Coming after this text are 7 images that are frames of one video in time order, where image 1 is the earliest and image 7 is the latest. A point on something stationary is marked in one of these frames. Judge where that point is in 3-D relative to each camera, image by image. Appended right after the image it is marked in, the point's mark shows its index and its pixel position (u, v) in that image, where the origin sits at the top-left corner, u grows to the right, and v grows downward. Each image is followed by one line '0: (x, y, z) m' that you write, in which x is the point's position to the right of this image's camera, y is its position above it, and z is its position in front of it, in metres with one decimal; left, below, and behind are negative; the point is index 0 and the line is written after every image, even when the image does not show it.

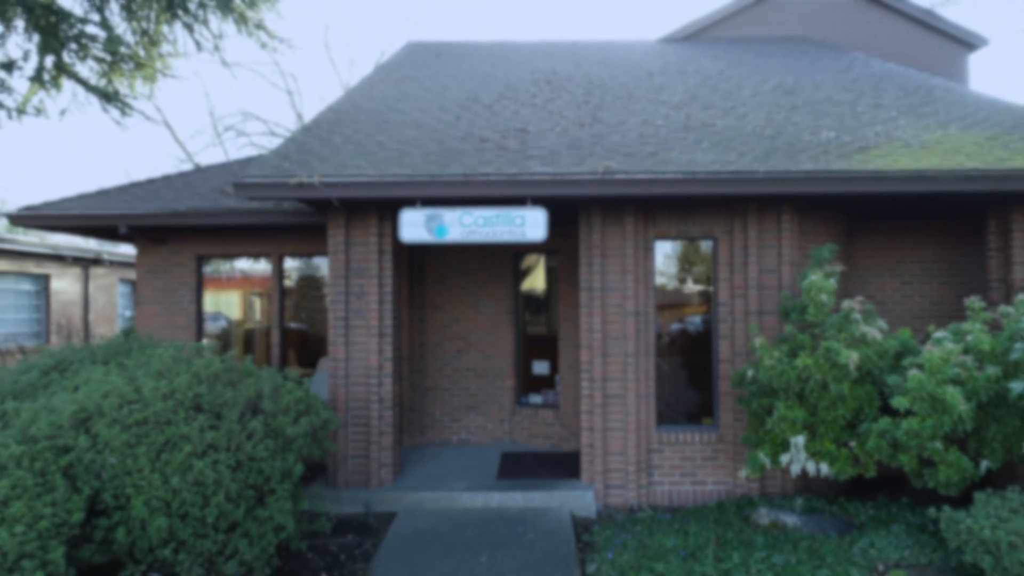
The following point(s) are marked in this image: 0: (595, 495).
0: (+0.8, -1.9, +6.4) m
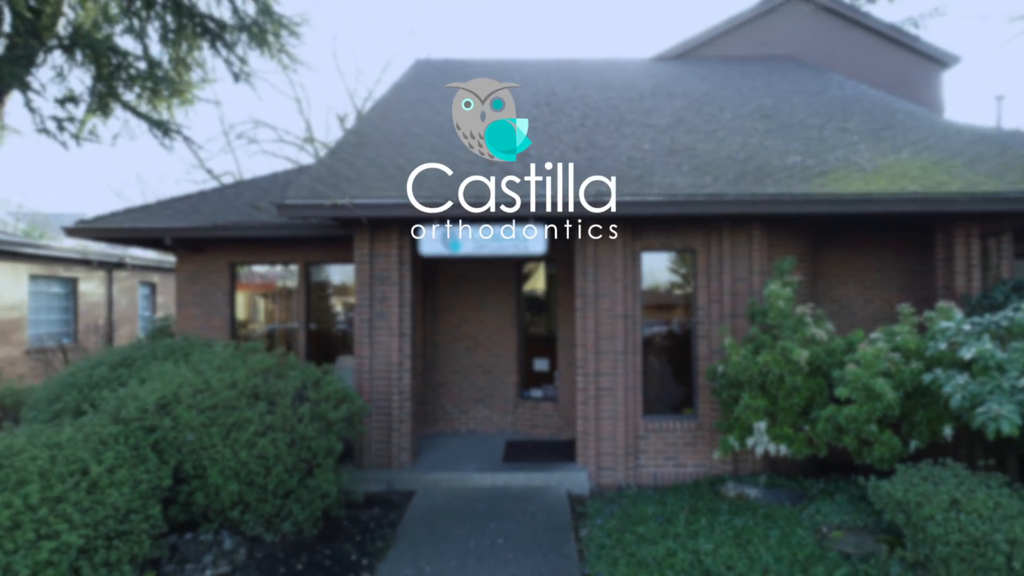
0: (+0.8, -2.0, +7.4) m
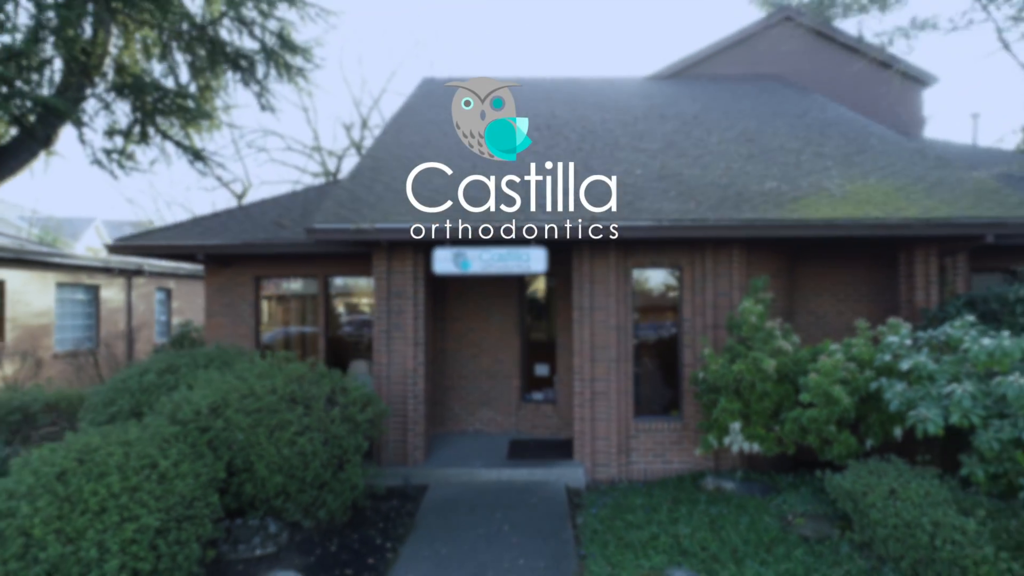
0: (+0.8, -2.2, +8.2) m
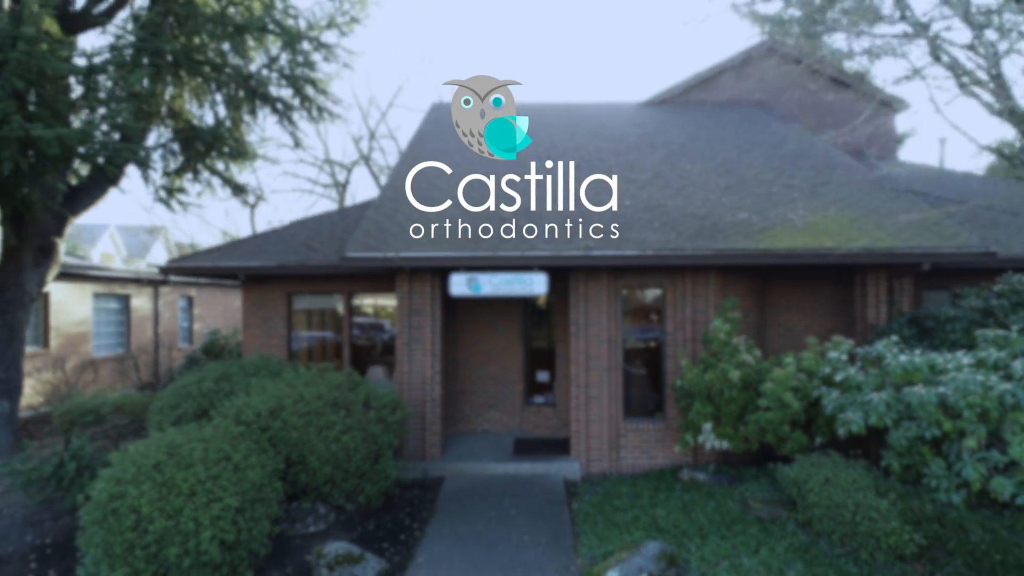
0: (+0.9, -2.4, +9.4) m
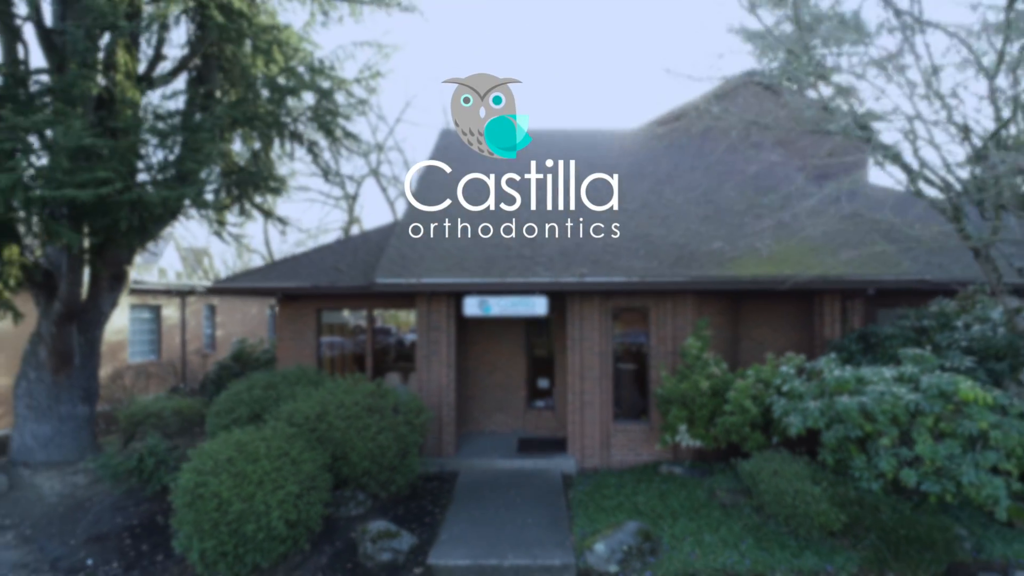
0: (+1.0, -2.7, +11.0) m
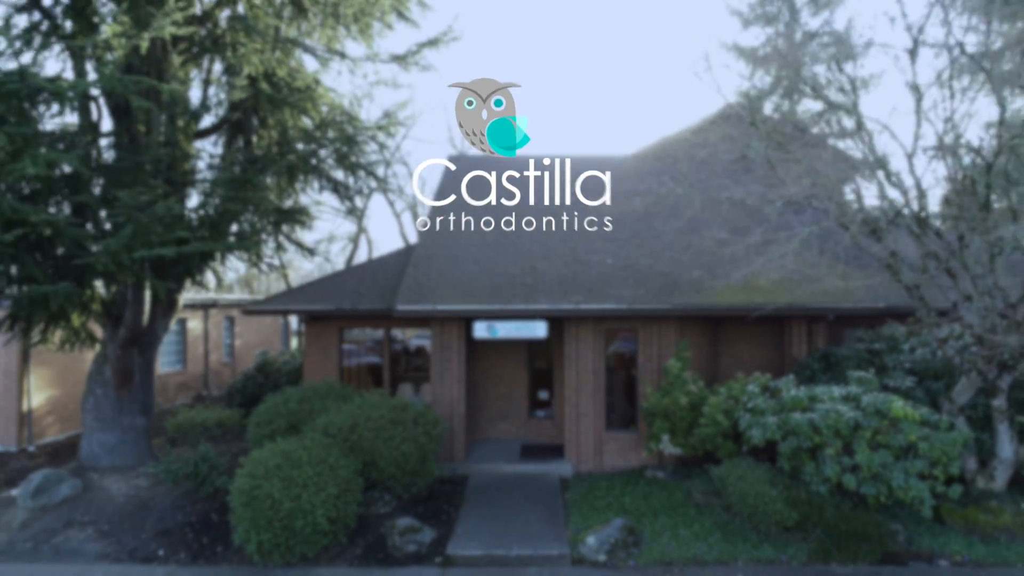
0: (+1.1, -3.2, +12.4) m
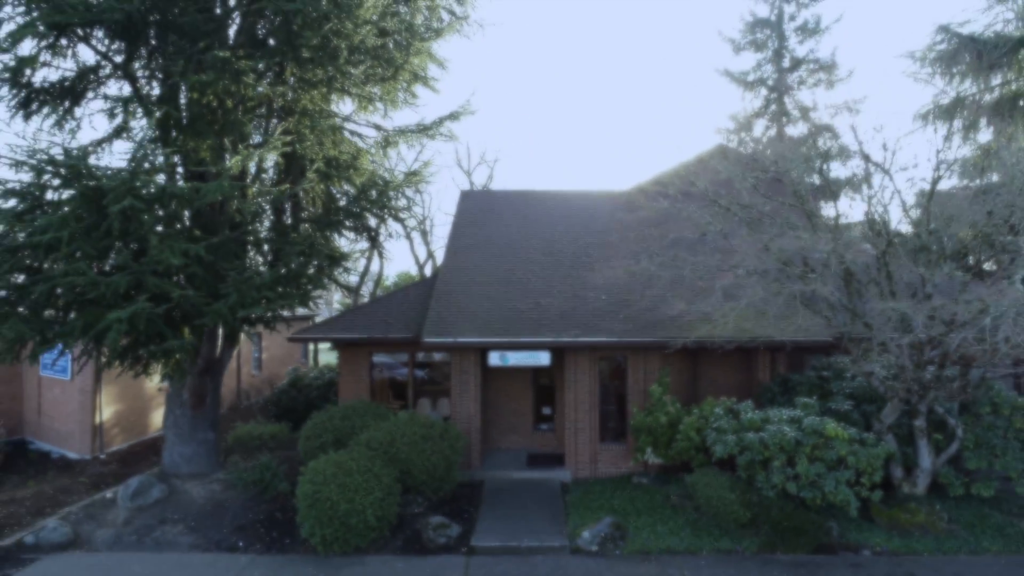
0: (+1.2, -3.9, +14.7) m
